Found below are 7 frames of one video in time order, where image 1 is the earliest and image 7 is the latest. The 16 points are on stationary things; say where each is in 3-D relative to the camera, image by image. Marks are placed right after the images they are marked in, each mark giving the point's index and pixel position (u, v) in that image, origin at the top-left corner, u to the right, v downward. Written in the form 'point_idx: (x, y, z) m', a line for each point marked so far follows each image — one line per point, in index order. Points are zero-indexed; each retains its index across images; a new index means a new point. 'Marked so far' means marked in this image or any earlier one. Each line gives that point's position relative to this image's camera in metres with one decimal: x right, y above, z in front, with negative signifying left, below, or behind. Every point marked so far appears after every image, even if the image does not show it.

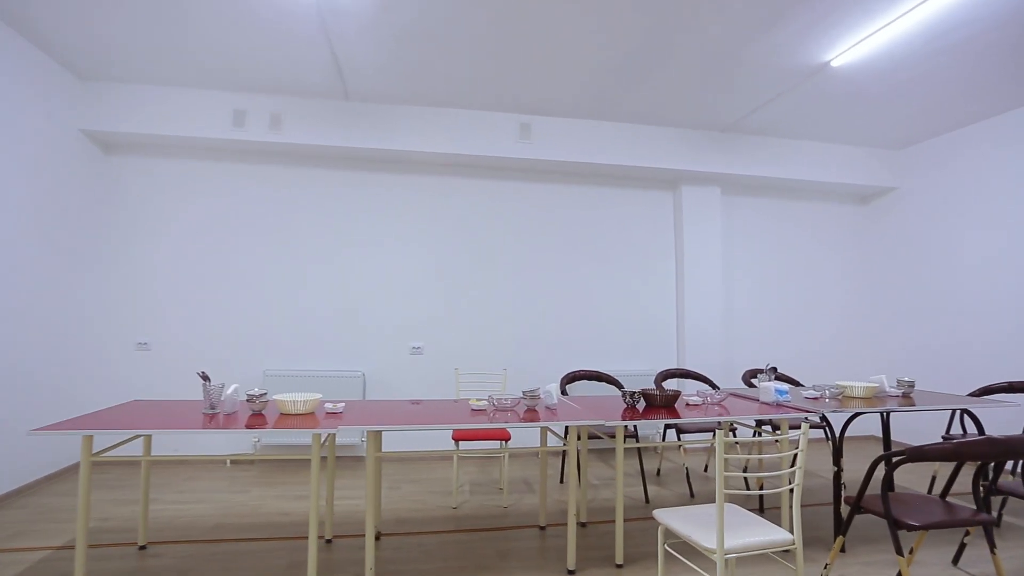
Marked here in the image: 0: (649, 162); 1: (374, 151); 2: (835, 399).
0: (+1.2, +1.1, +4.2) m
1: (-1.2, +1.1, +3.9) m
2: (+1.9, -0.7, +2.8) m
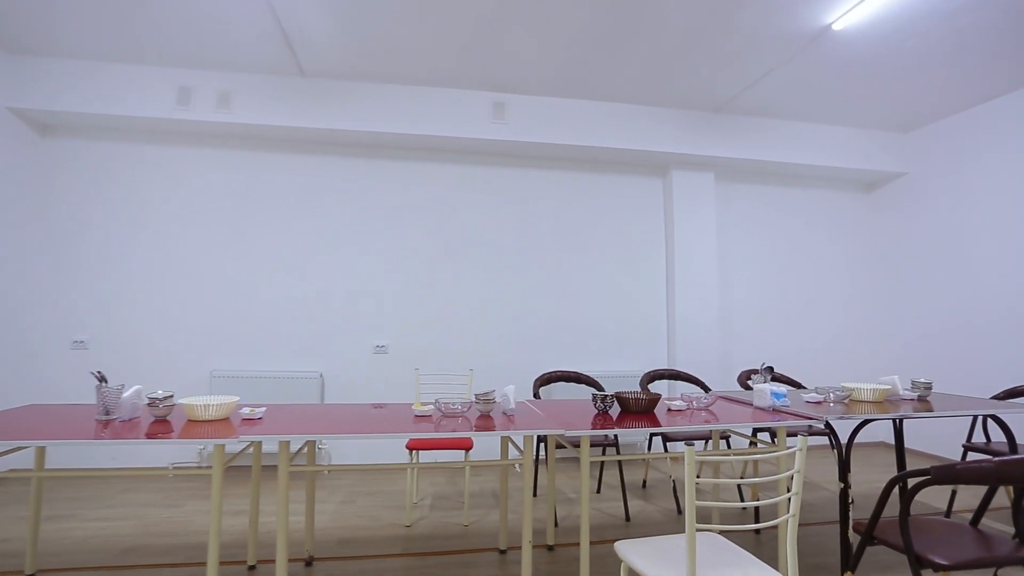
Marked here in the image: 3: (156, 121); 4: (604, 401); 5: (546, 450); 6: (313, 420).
0: (+1.0, +1.2, +3.9) m
1: (-1.4, +1.2, +3.6) m
2: (+1.7, -0.6, +2.5) m
3: (-2.5, +1.2, +3.4) m
4: (+0.4, -0.5, +2.2) m
5: (+0.2, -0.8, +2.5) m
6: (-0.9, -0.6, +2.1) m
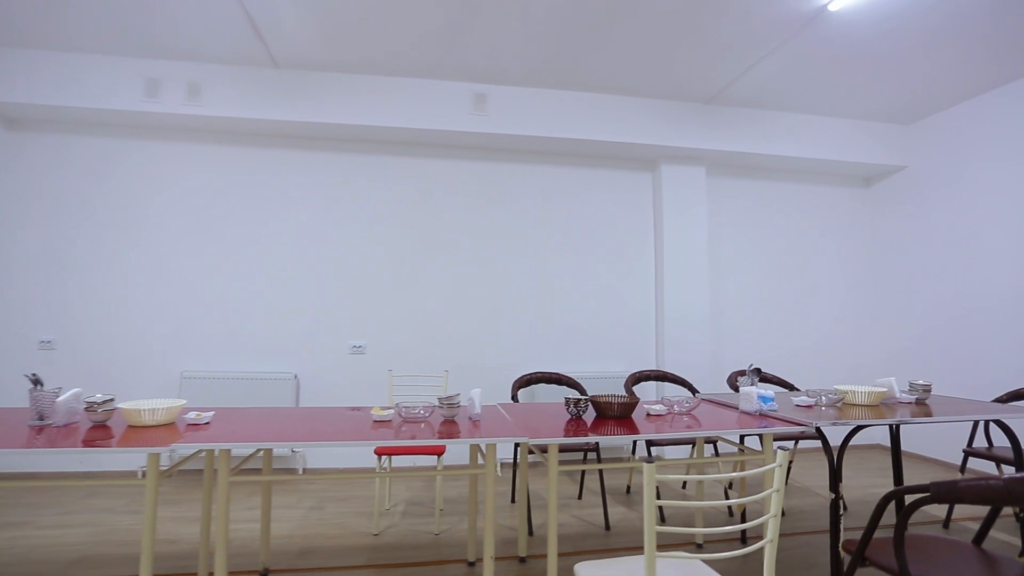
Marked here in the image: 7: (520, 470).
0: (+0.9, +1.2, +3.8) m
1: (-1.5, +1.2, +3.5) m
2: (+1.5, -0.6, +2.3) m
3: (-2.7, +1.2, +3.3) m
4: (+0.3, -0.5, +2.1) m
5: (0.0, -0.8, +2.4) m
6: (-1.0, -0.6, +2.0) m
7: (0.0, -0.9, +2.4) m
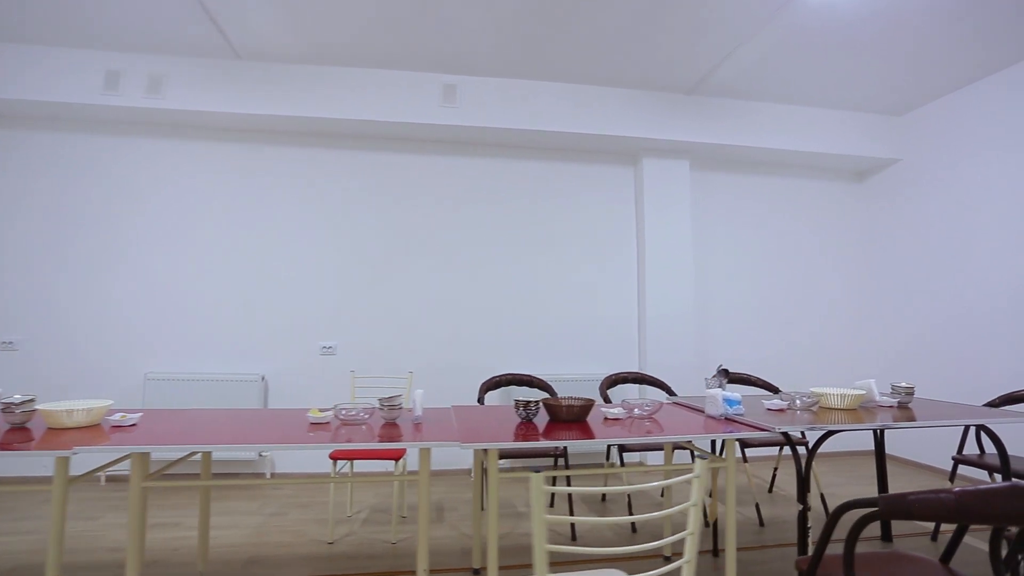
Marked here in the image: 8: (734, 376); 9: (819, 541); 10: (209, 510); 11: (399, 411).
0: (+0.7, +1.2, +3.6) m
1: (-1.7, +1.2, +3.4) m
2: (+1.3, -0.6, +2.2) m
3: (-2.9, +1.2, +3.2) m
4: (+0.1, -0.5, +2.0) m
5: (-0.2, -0.8, +2.3) m
6: (-1.2, -0.5, +1.9) m
7: (-0.2, -0.9, +2.3) m
8: (+1.4, -0.6, +3.2) m
9: (+0.8, -0.7, +1.3) m
10: (-1.3, -0.9, +2.0) m
11: (-0.4, -0.5, +1.9) m
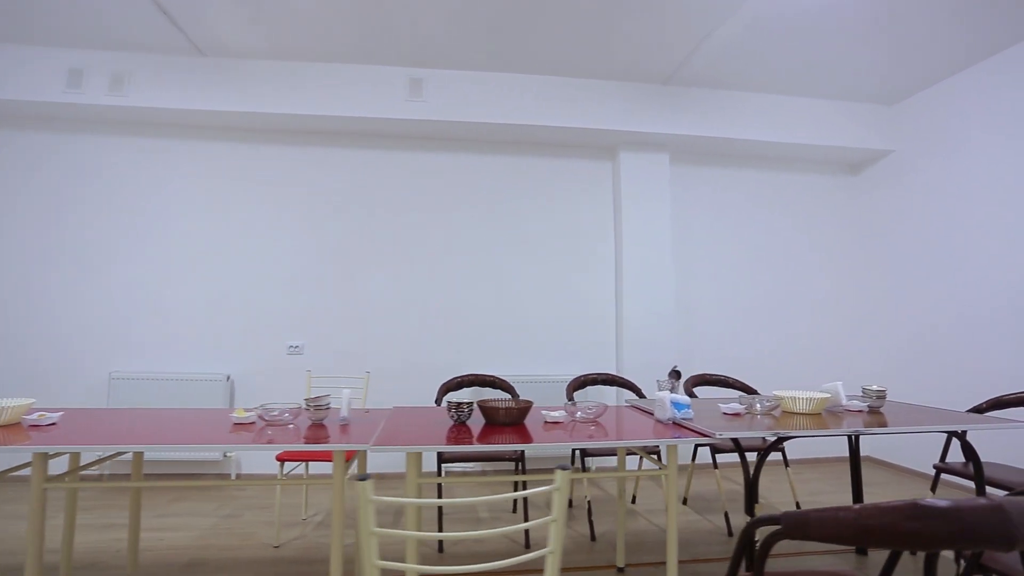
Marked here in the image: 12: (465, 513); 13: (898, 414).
0: (+0.5, +1.2, +3.5) m
1: (-1.9, +1.2, +3.4) m
2: (+1.1, -0.5, +2.0) m
3: (-3.1, +1.2, +3.2) m
4: (-0.2, -0.5, +1.9) m
5: (-0.4, -0.8, +2.2) m
6: (-1.5, -0.5, +1.9) m
7: (-0.4, -0.9, +2.2) m
8: (+1.2, -0.6, +3.1) m
9: (+0.5, -0.6, +1.2) m
10: (-1.5, -0.9, +2.0) m
11: (-0.7, -0.5, +1.8) m
12: (-0.3, -1.3, +2.8) m
13: (+1.7, -0.6, +2.1) m
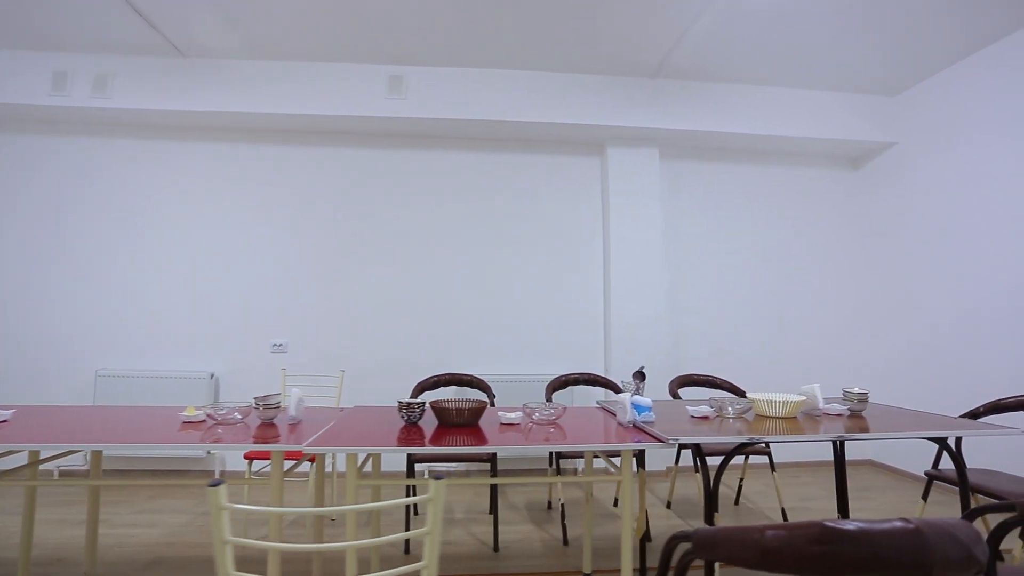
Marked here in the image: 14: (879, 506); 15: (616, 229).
0: (+0.4, +1.2, +3.4) m
1: (-2.0, +1.2, +3.4) m
2: (+0.9, -0.5, +1.9) m
3: (-3.2, +1.2, +3.3) m
4: (-0.4, -0.5, +1.8) m
5: (-0.6, -0.8, +2.1) m
6: (-1.7, -0.5, +1.8) m
7: (-0.6, -0.9, +2.1) m
8: (+1.1, -0.5, +3.0) m
9: (+0.3, -0.6, +1.1) m
10: (-1.7, -0.9, +2.0) m
11: (-0.9, -0.5, +1.8) m
12: (-0.4, -1.3, +2.8) m
13: (+1.5, -0.5, +2.0) m
14: (+2.2, -1.3, +2.8) m
15: (+0.8, +0.4, +3.6) m
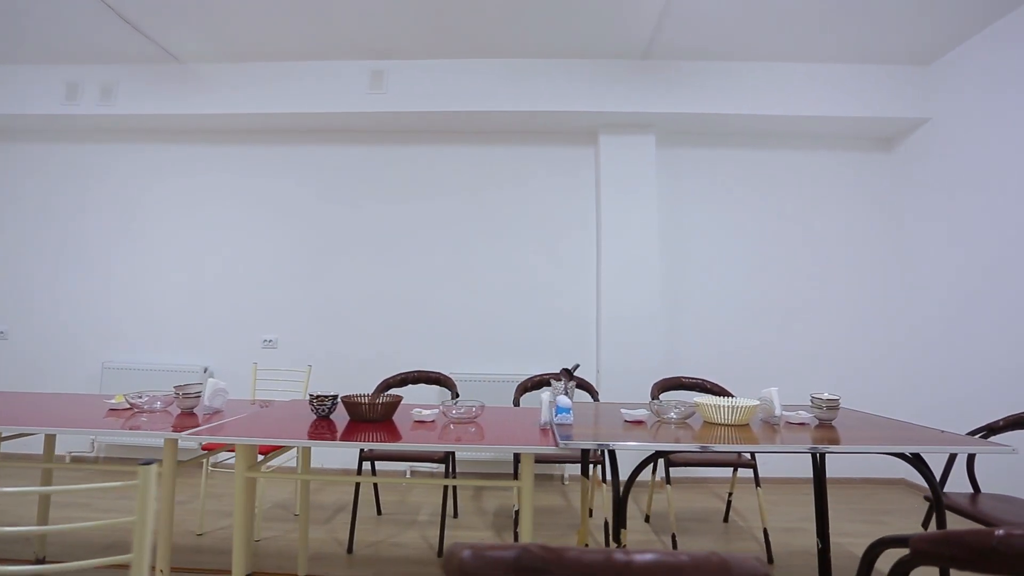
0: (+0.2, +1.2, +3.3) m
1: (-2.1, +1.2, +3.5) m
2: (+0.6, -0.5, +1.7) m
3: (-3.3, +1.2, +3.5) m
4: (-0.7, -0.4, +1.8) m
5: (-0.9, -0.7, +2.1) m
6: (-2.0, -0.5, +1.9) m
7: (-0.9, -0.8, +2.1) m
8: (+0.9, -0.5, +2.7) m
9: (-0.1, -0.6, +0.9) m
10: (-2.0, -0.9, +2.1) m
11: (-1.2, -0.4, +1.8) m
12: (-0.6, -1.3, +2.7) m
13: (+1.2, -0.5, +1.7) m
14: (+1.9, -1.2, +2.5) m
15: (+0.7, +0.4, +3.4) m
